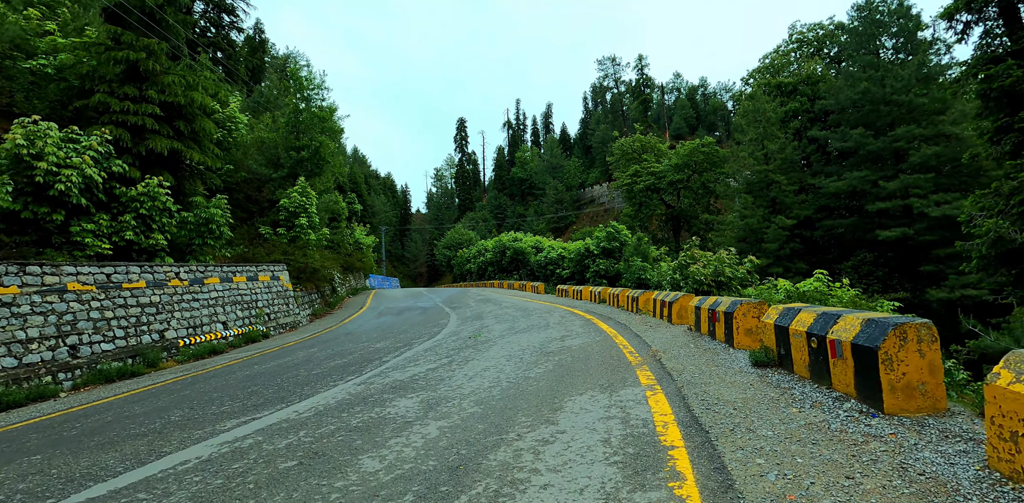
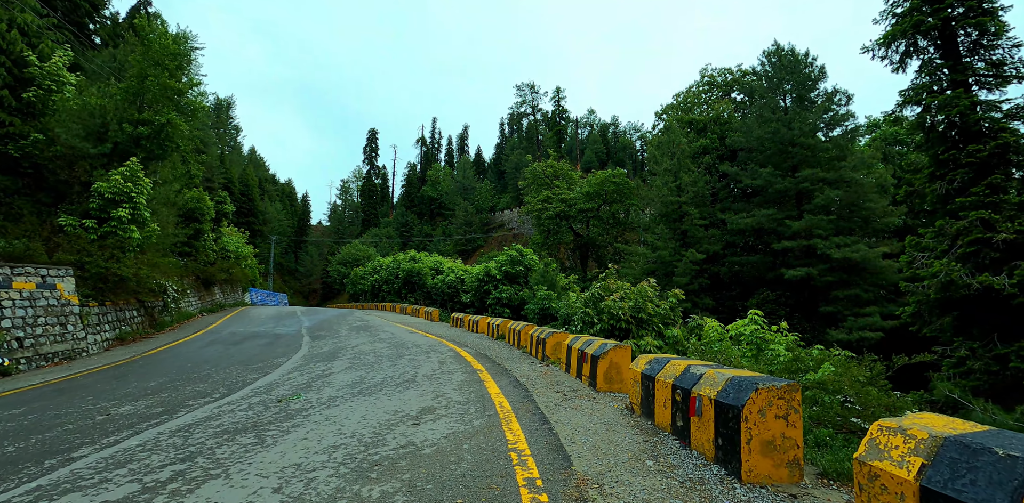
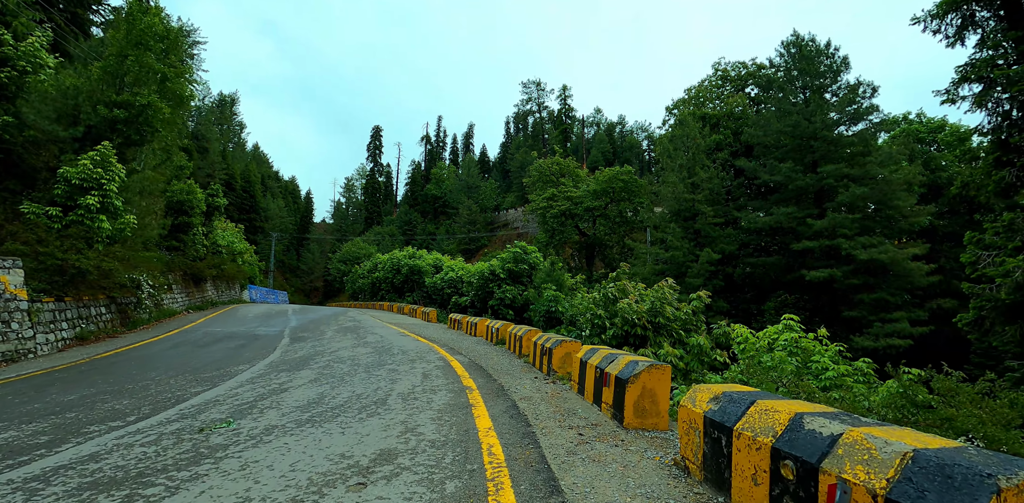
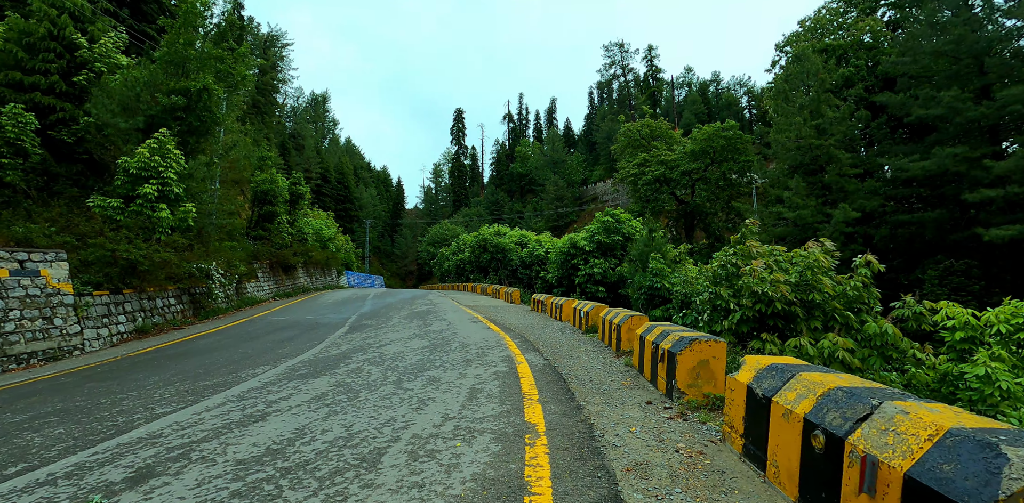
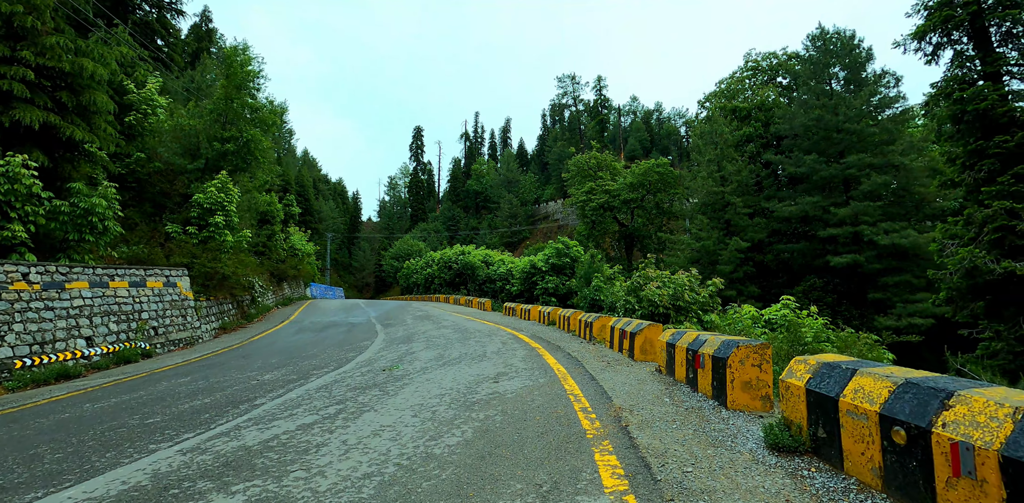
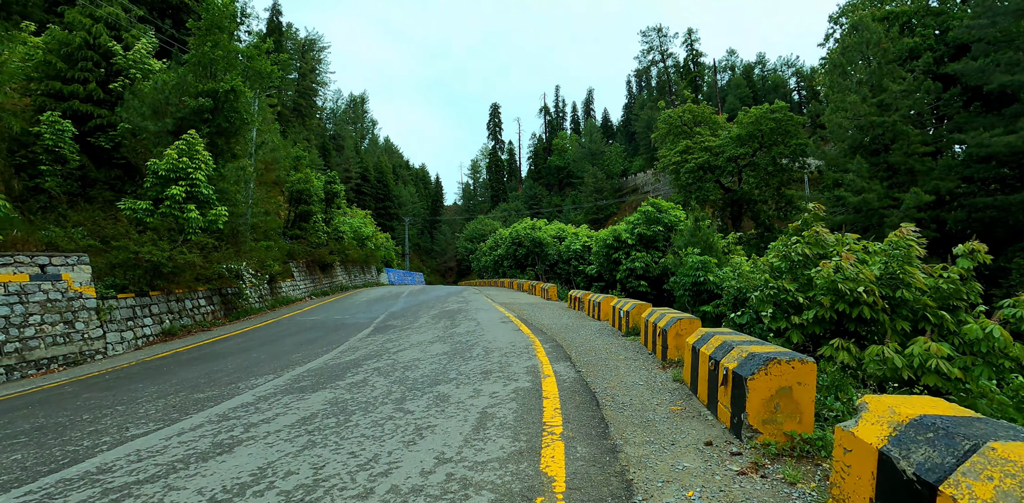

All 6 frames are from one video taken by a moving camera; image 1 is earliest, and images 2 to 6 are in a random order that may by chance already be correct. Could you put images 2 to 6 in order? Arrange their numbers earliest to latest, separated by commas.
5, 2, 3, 4, 6
